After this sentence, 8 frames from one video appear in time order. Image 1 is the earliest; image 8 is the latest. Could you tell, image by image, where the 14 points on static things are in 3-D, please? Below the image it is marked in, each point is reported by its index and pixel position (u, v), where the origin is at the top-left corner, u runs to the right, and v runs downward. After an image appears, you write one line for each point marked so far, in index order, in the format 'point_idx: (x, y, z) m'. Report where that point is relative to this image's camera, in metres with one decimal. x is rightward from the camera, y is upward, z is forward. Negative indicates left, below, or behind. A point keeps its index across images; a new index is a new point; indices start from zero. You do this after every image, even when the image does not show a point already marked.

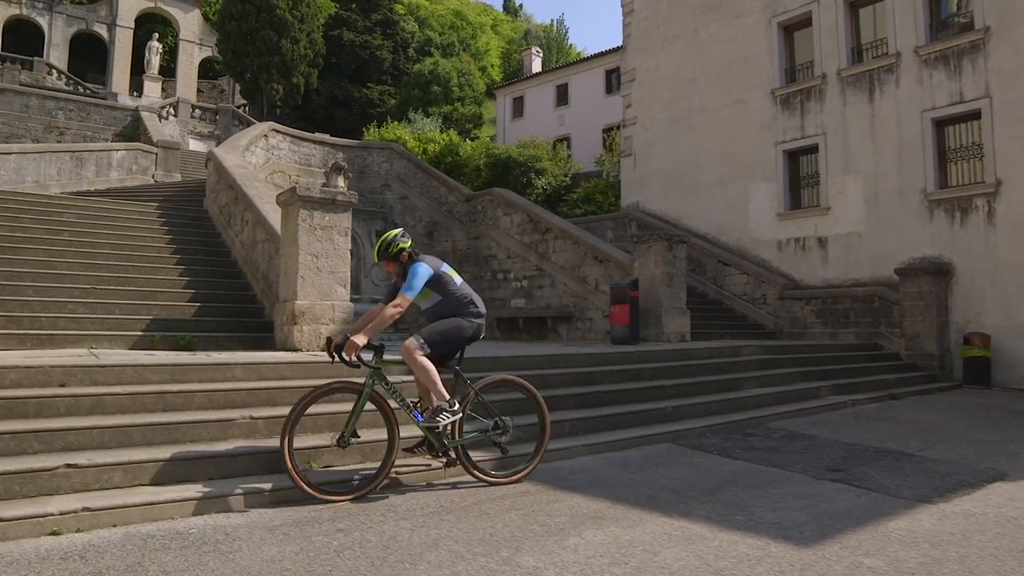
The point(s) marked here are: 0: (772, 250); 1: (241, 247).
0: (+5.4, +0.8, +15.5) m
1: (-3.6, +0.5, +9.8) m
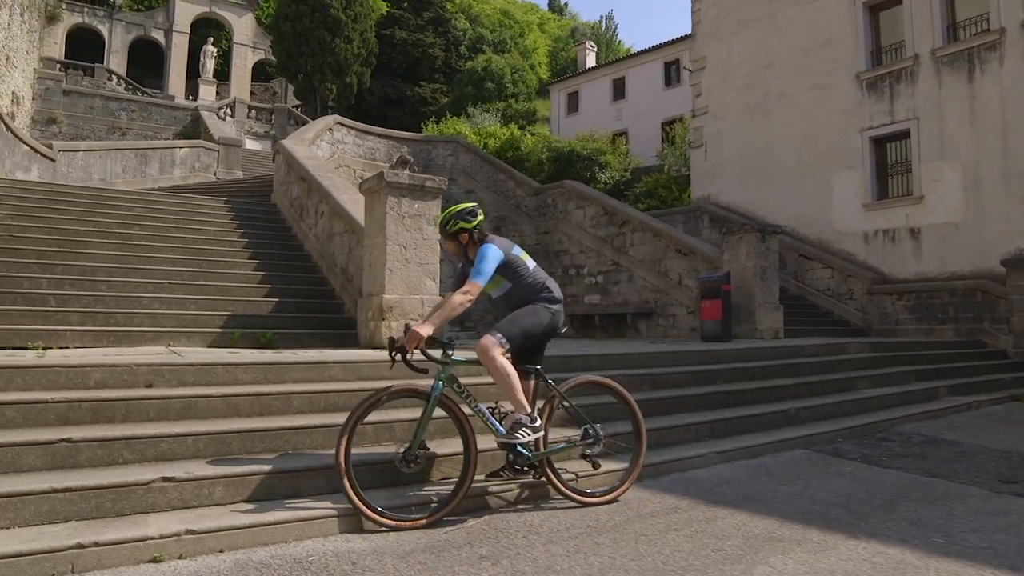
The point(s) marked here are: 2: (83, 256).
0: (+6.9, +0.9, +14.5) m
1: (-2.5, +0.6, +9.4) m
2: (-4.6, +0.3, +7.8) m
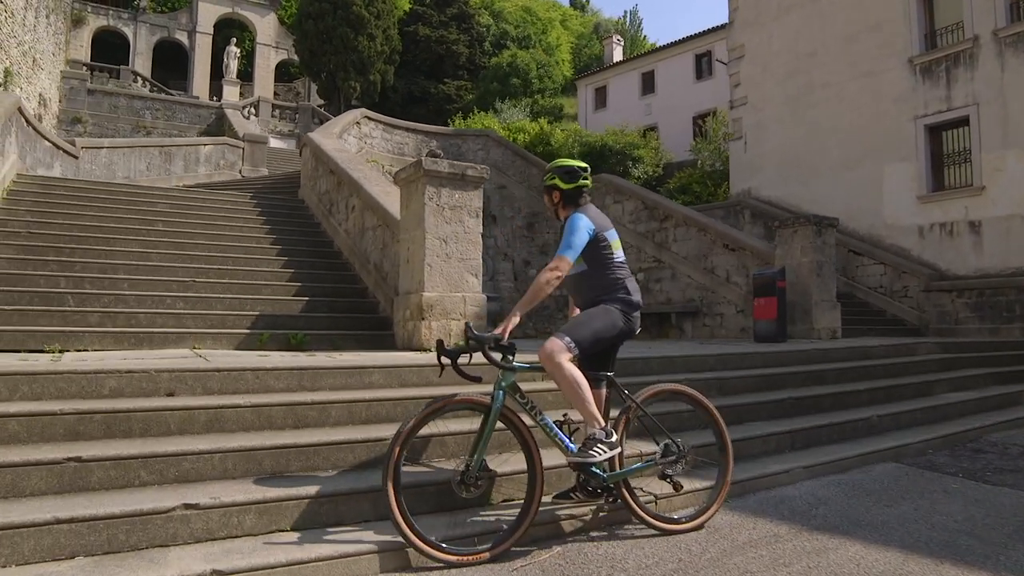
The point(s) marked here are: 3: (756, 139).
0: (+7.5, +1.0, +13.7) m
1: (-2.0, +0.6, +8.9) m
2: (-4.1, +0.4, +7.4) m
3: (+5.6, +3.5, +16.8) m
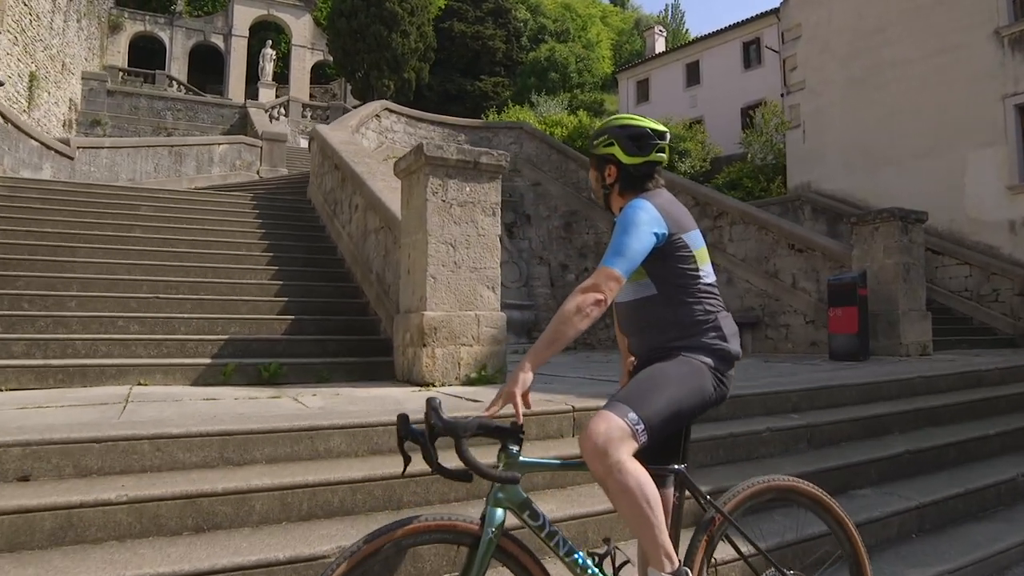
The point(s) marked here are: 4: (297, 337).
0: (+8.1, +0.9, +11.9) m
1: (-1.7, +0.5, +7.6) m
2: (-3.9, +0.2, +6.3) m
3: (+6.3, +3.4, +15.2) m
4: (-1.7, -0.4, +5.7) m
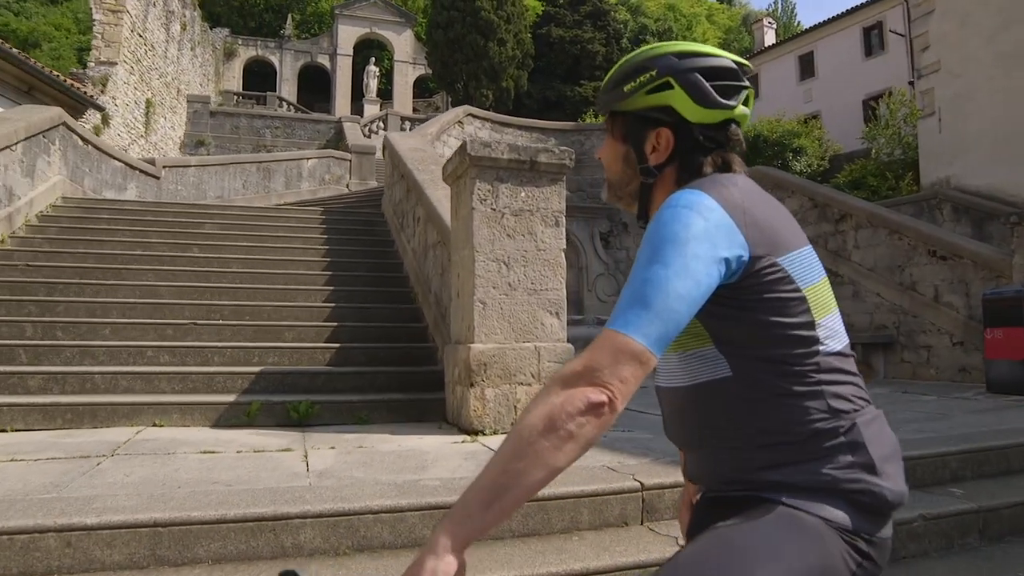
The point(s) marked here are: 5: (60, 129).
0: (+9.4, +0.8, +9.8) m
1: (-0.9, +0.3, +6.9) m
2: (-3.3, 0.0, +5.9) m
3: (+8.1, +3.2, +13.3) m
4: (-1.2, -0.6, +5.0) m
5: (-5.0, +1.8, +8.2) m
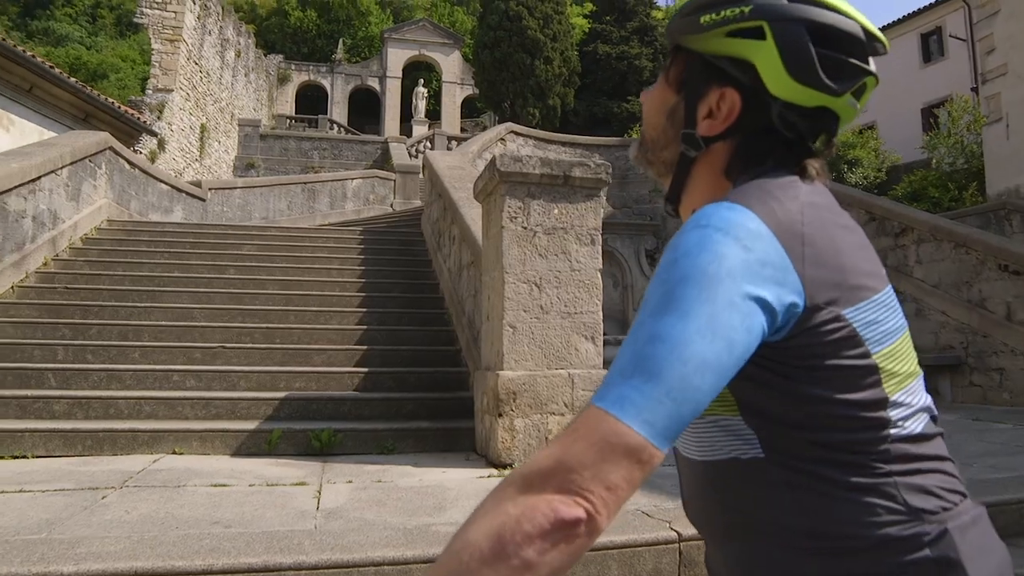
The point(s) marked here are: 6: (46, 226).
0: (+9.9, +0.5, +8.9) m
1: (-0.6, +0.1, +6.8) m
2: (-3.0, -0.2, +5.9) m
3: (+8.8, +2.9, +12.5) m
4: (-1.0, -0.7, +4.8) m
5: (-4.6, +1.5, +8.3) m
6: (-4.3, +0.6, +6.8) m
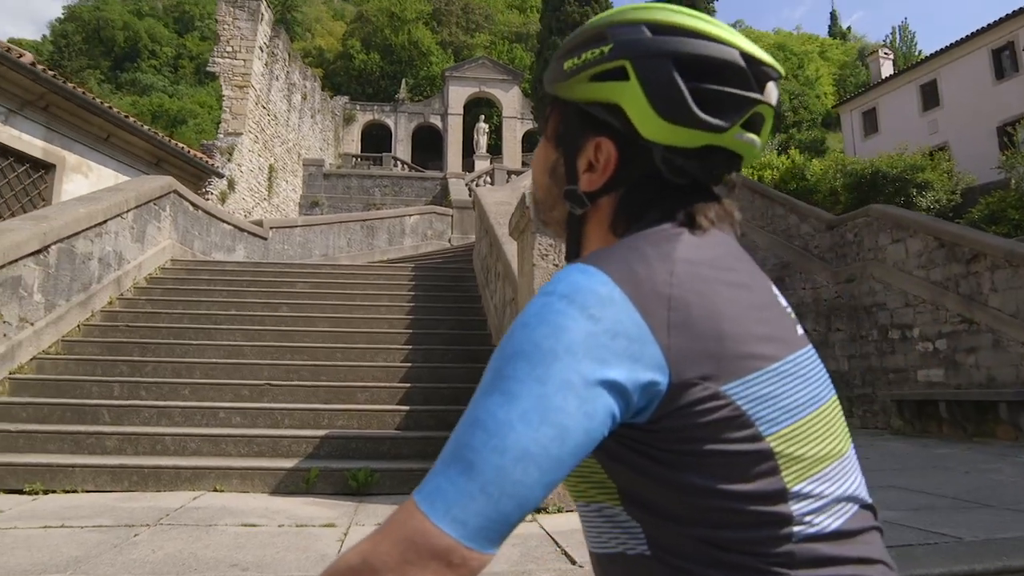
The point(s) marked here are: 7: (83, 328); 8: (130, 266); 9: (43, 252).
0: (+10.5, +0.3, +8.0) m
1: (-0.2, -0.2, +6.7) m
2: (-2.7, -0.5, +6.1) m
3: (+9.7, +2.4, +11.8) m
4: (-0.7, -1.0, +4.8) m
5: (-4.0, +1.1, +8.7) m
6: (-3.9, +0.2, +7.1) m
7: (-3.7, -0.4, +6.3) m
8: (-3.9, +0.2, +7.4) m
9: (-3.8, +0.3, +5.9) m
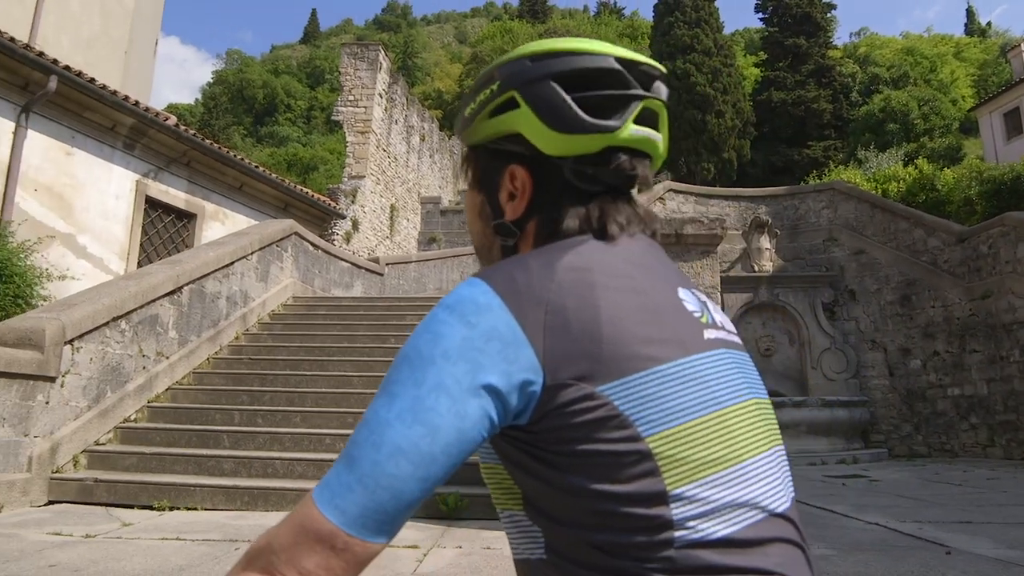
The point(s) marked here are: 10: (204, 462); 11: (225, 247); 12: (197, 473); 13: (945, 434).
0: (+11.4, +0.3, +6.2) m
1: (+0.7, -0.5, +6.7) m
2: (-1.9, -0.8, +6.5) m
3: (+11.2, +2.3, +10.2) m
4: (-0.1, -1.1, +4.9) m
5: (-2.8, +0.6, +9.3) m
6: (-2.9, -0.2, +7.7) m
7: (-2.8, -0.7, +6.9) m
8: (-2.8, -0.2, +8.1) m
9: (-3.0, 0.0, +6.6) m
10: (-2.1, -1.2, +5.0) m
11: (-3.0, +0.4, +7.5) m
12: (-2.2, -1.3, +5.0) m
13: (+5.4, -1.8, +9.2) m
